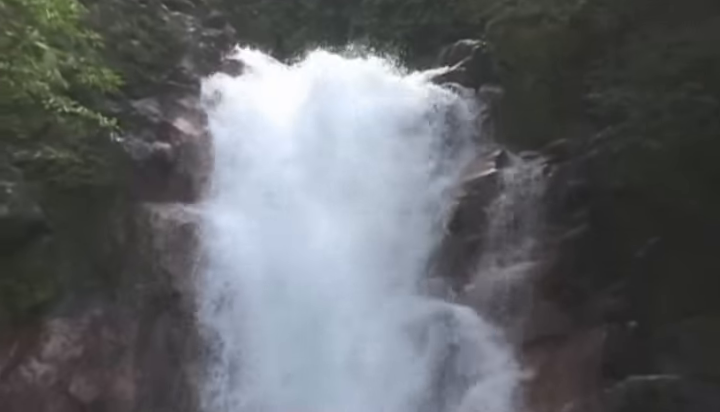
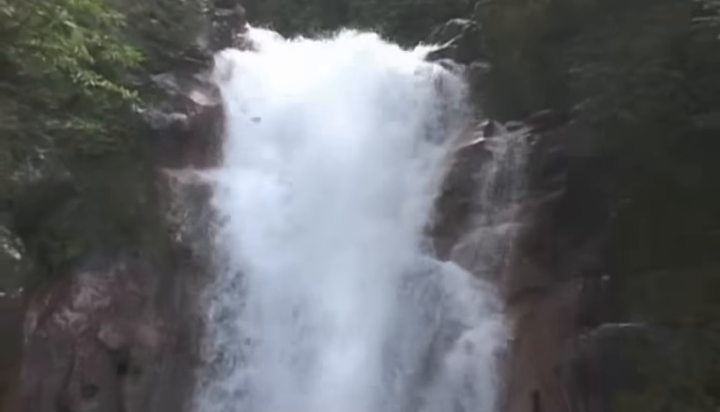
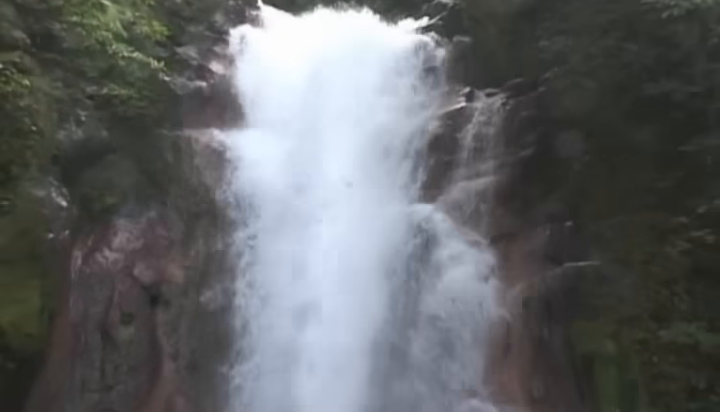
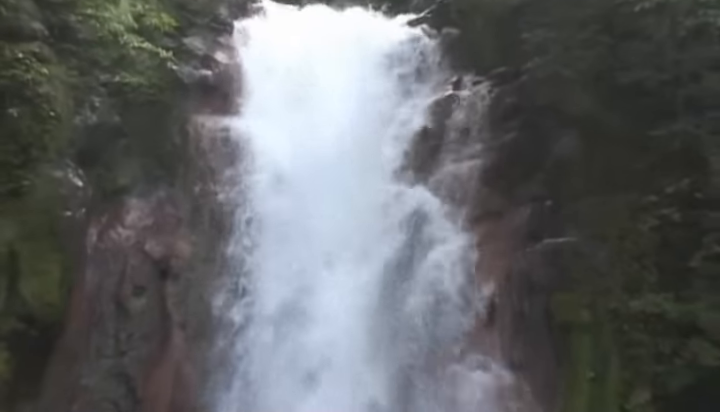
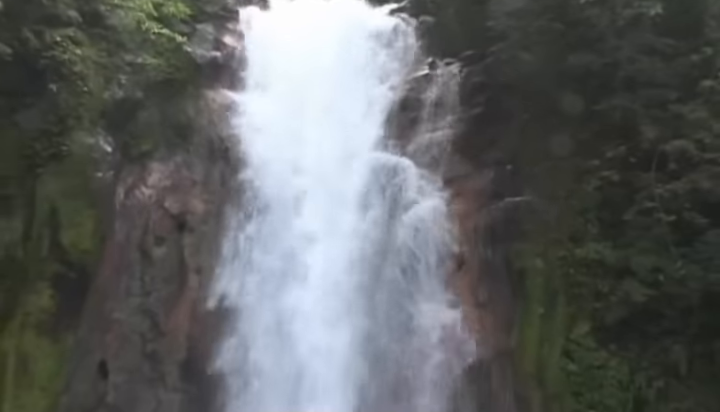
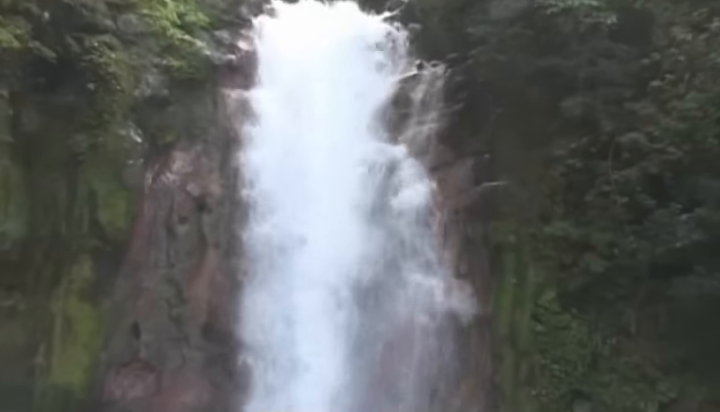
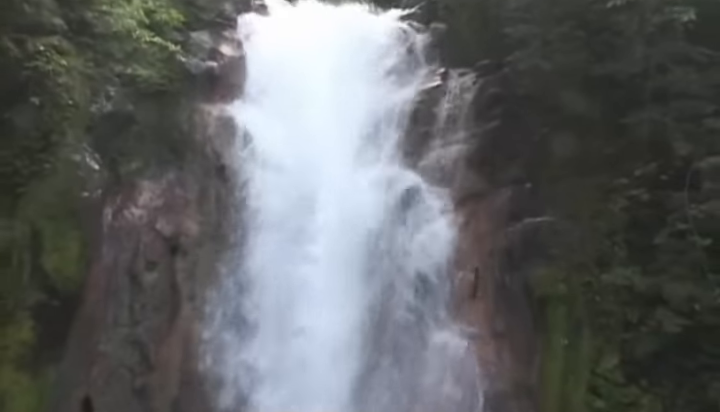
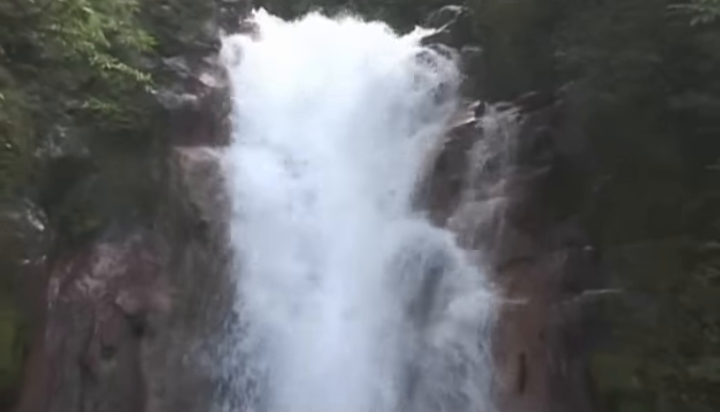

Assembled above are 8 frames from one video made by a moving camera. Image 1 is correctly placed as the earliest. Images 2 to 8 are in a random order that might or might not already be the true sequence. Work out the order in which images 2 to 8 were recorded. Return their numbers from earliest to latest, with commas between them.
2, 8, 3, 4, 7, 5, 6
